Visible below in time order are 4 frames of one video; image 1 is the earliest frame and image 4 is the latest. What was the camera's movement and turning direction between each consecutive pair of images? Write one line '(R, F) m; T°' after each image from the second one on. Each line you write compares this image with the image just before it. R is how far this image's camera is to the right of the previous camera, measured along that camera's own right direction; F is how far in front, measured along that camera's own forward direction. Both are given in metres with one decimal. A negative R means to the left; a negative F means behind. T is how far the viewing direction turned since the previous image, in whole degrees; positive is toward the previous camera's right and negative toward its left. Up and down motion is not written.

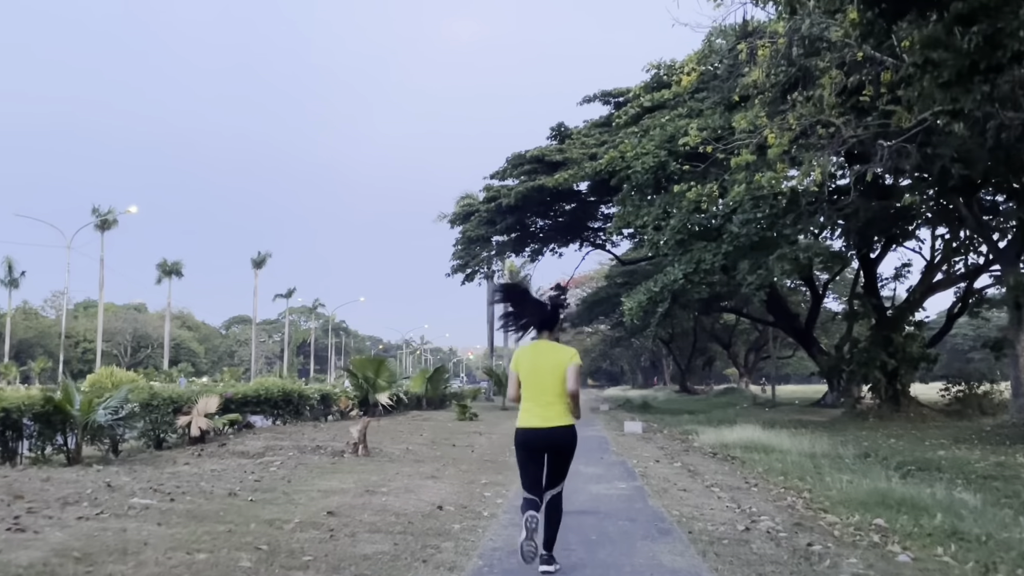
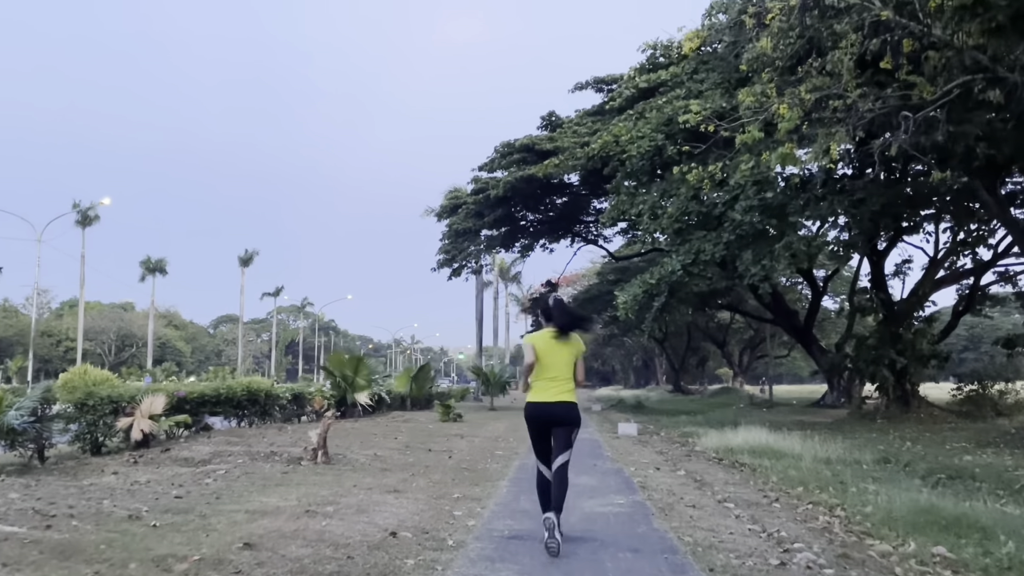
(+0.1, +1.4) m; +1°
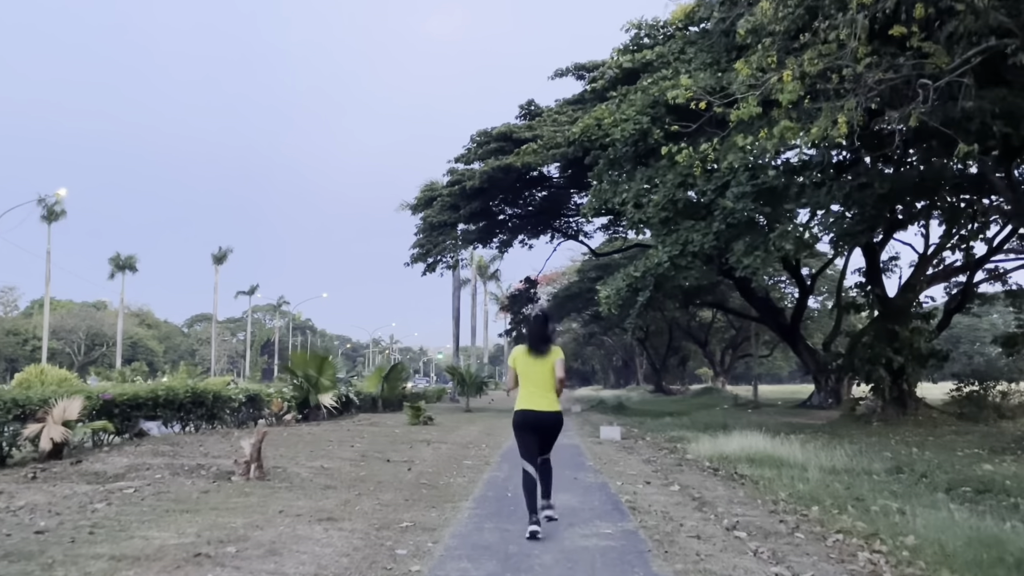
(+0.1, +1.4) m; +1°
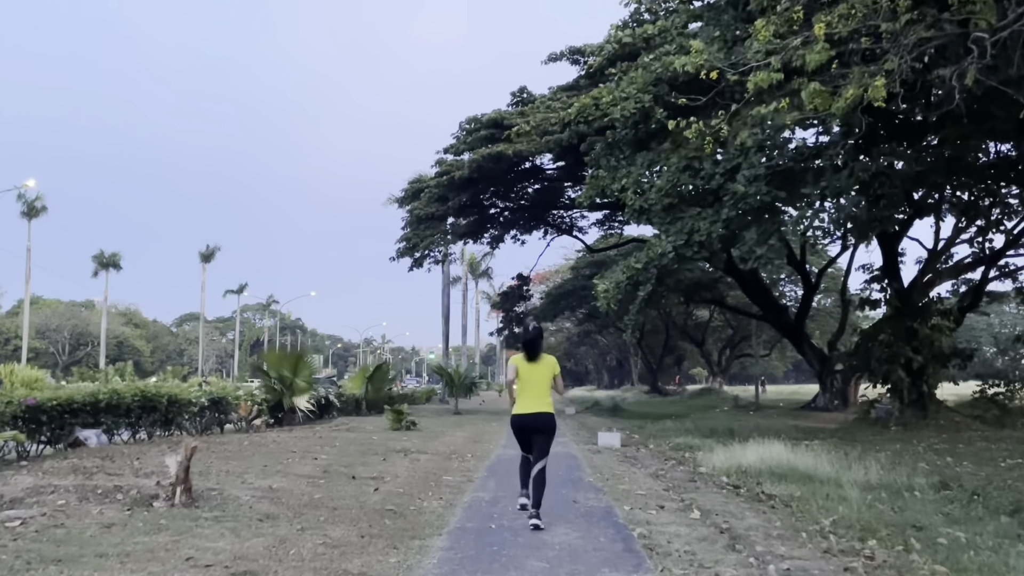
(+0.1, +1.6) m; 0°
